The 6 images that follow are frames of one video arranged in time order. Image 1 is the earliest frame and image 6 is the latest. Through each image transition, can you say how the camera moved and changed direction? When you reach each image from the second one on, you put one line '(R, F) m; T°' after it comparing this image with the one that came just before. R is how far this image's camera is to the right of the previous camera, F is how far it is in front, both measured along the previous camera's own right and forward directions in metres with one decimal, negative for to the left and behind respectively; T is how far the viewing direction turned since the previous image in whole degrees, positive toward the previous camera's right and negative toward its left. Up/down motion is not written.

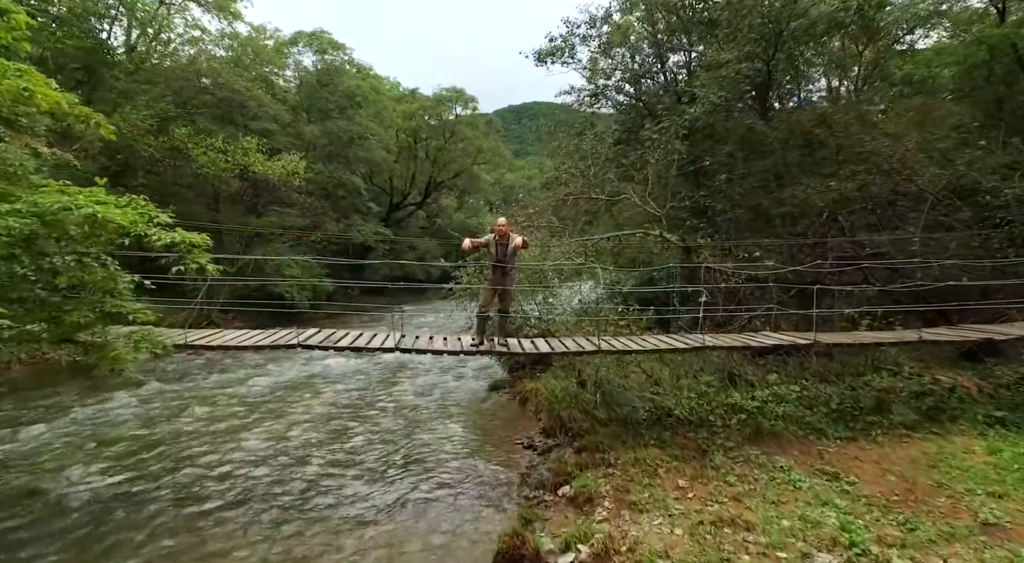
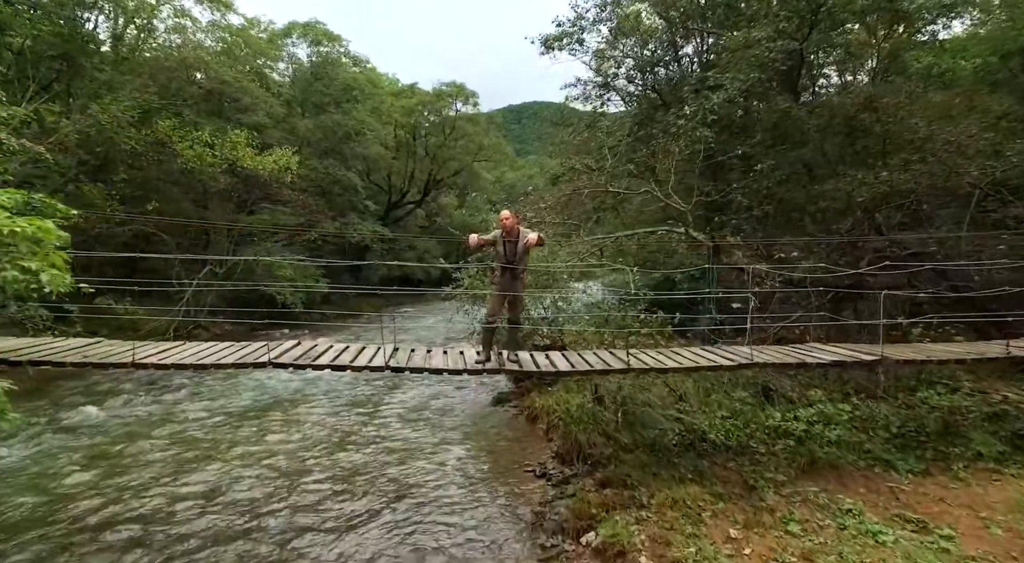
(-0.1, +0.8) m; 0°
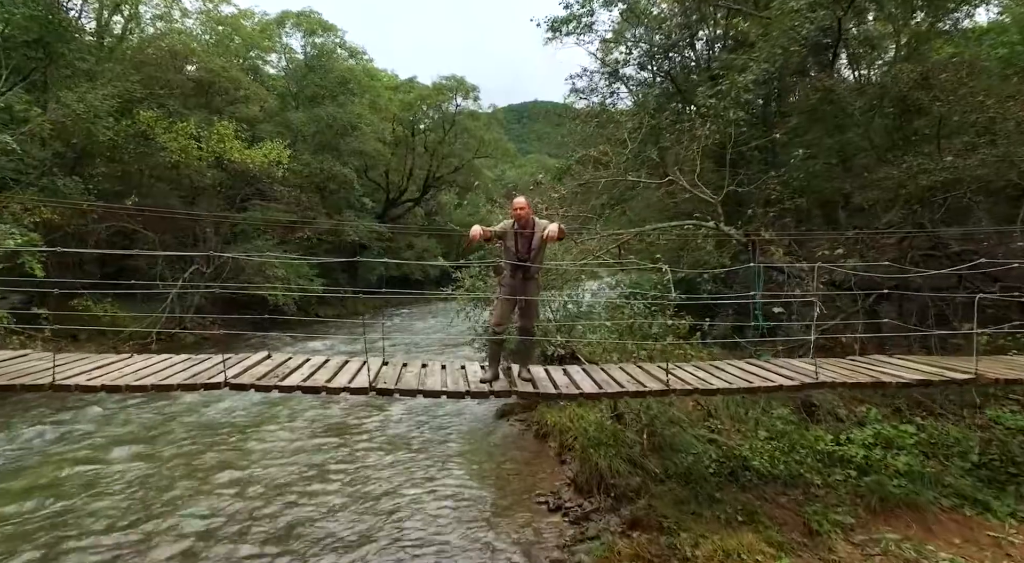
(-0.1, +0.8) m; 0°
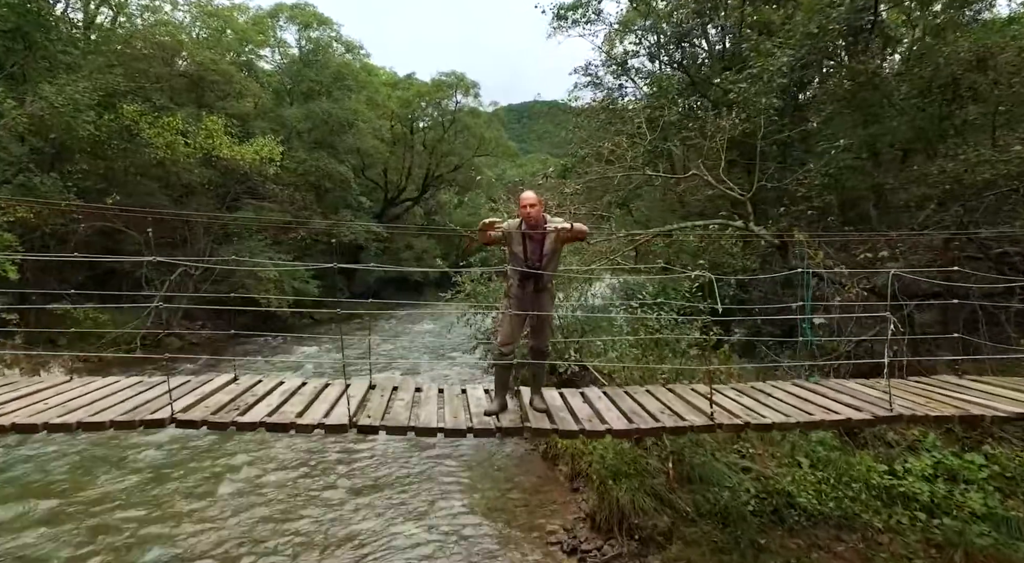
(-0.1, +0.7) m; 0°
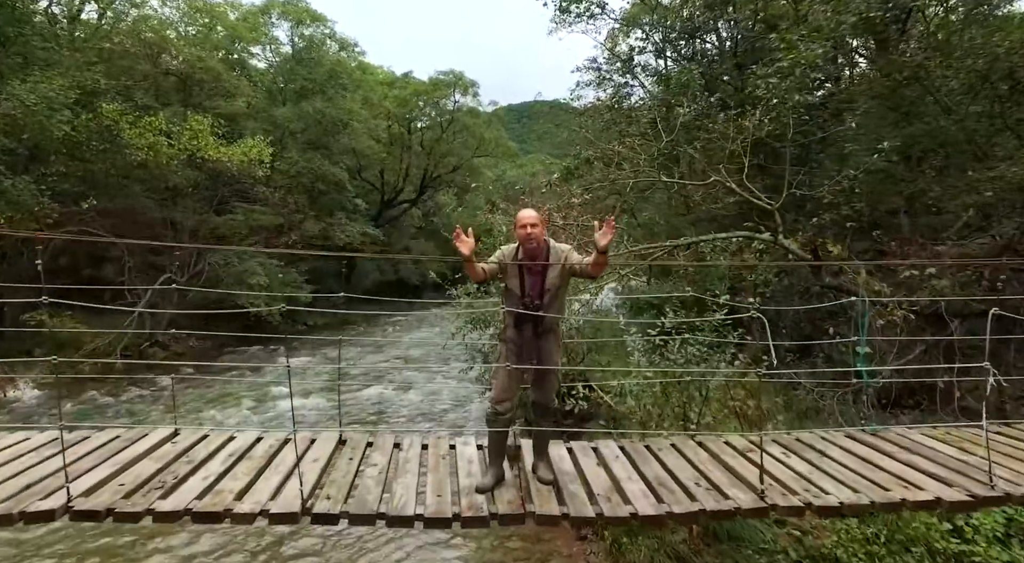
(0.0, +0.6) m; 0°
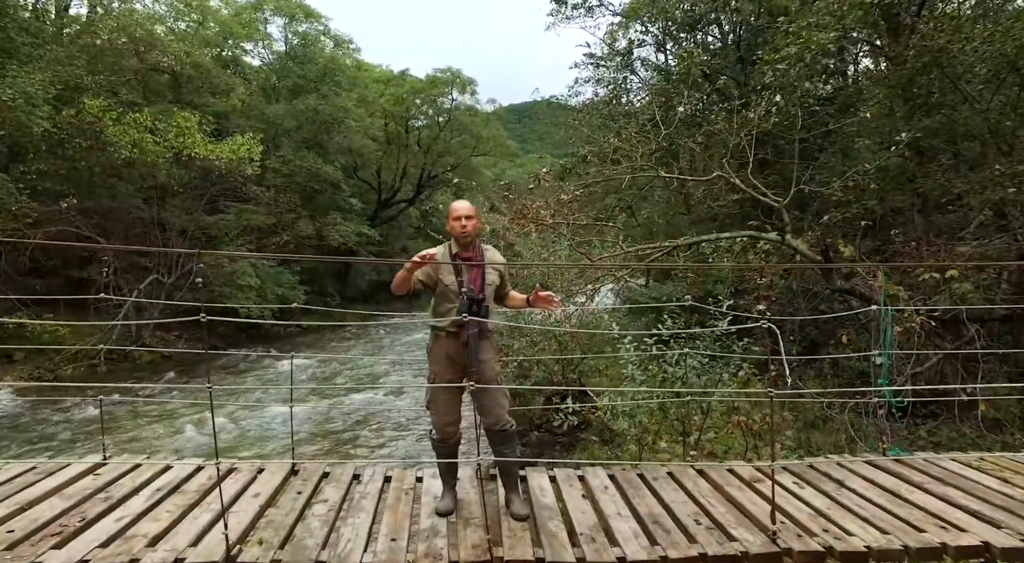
(+0.1, +0.4) m; 0°
